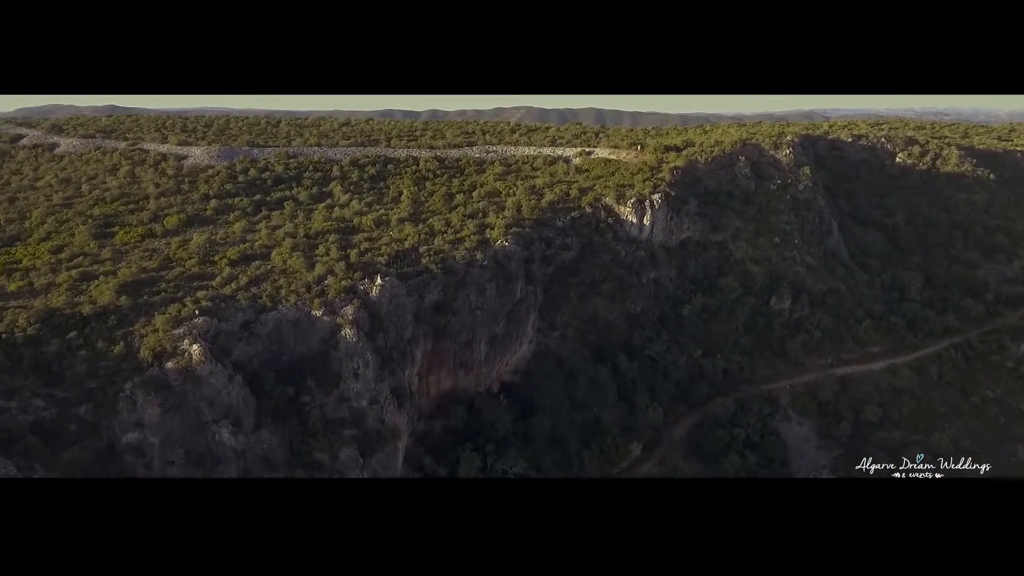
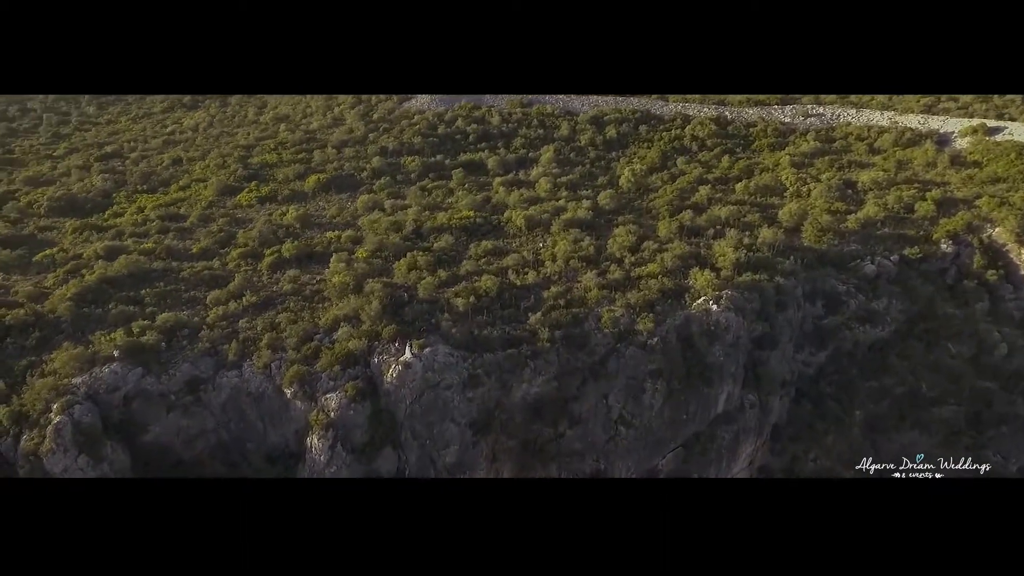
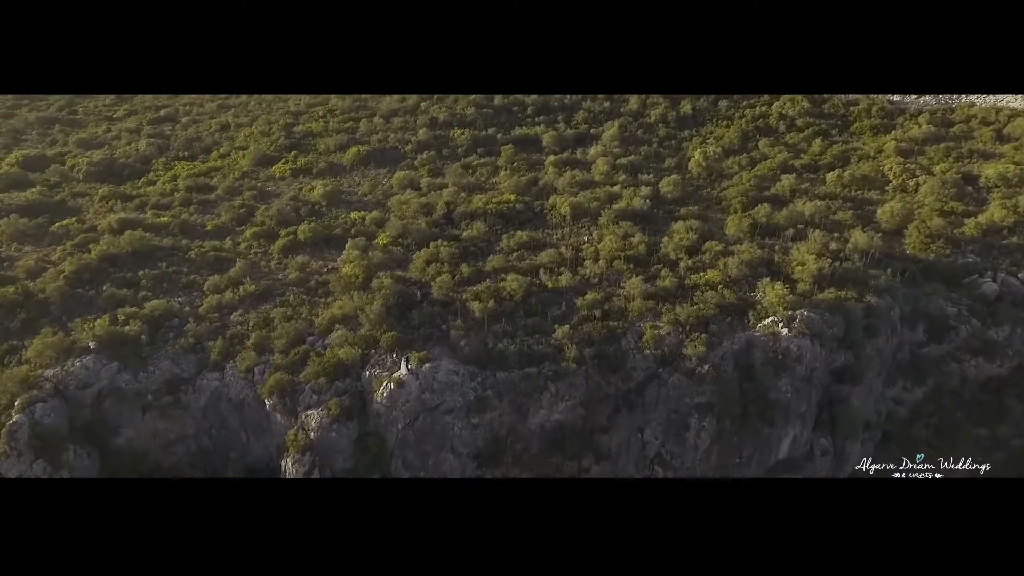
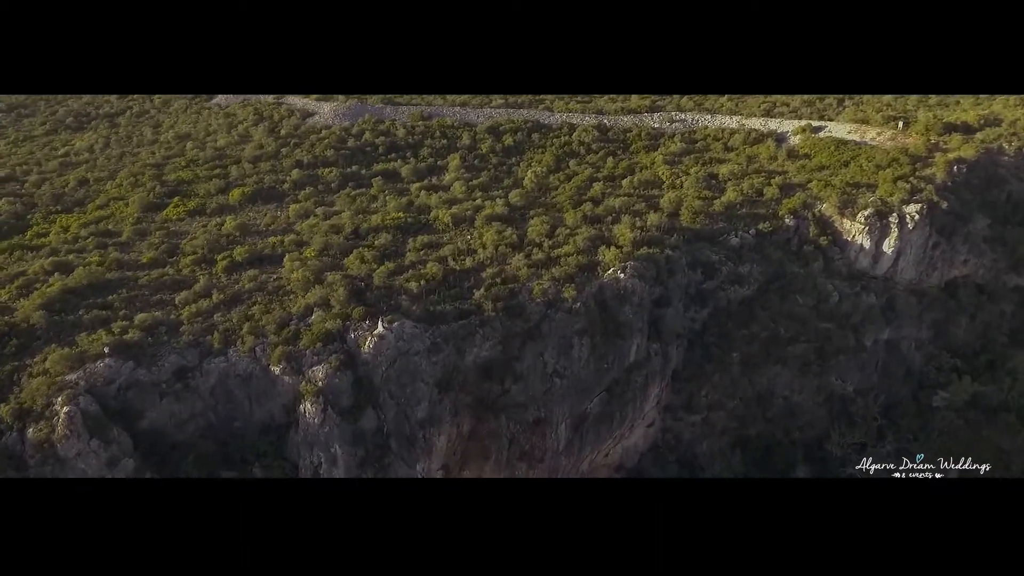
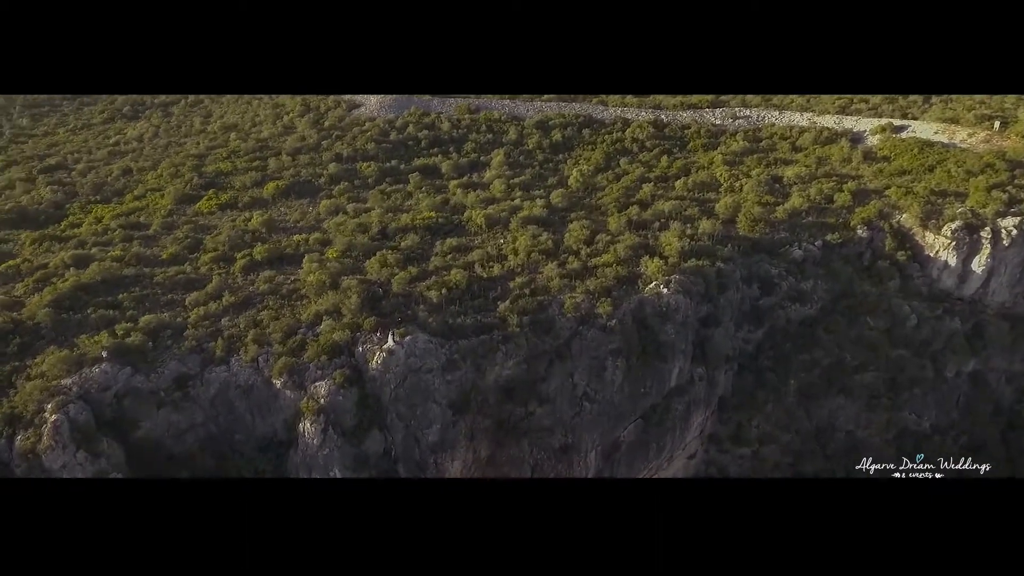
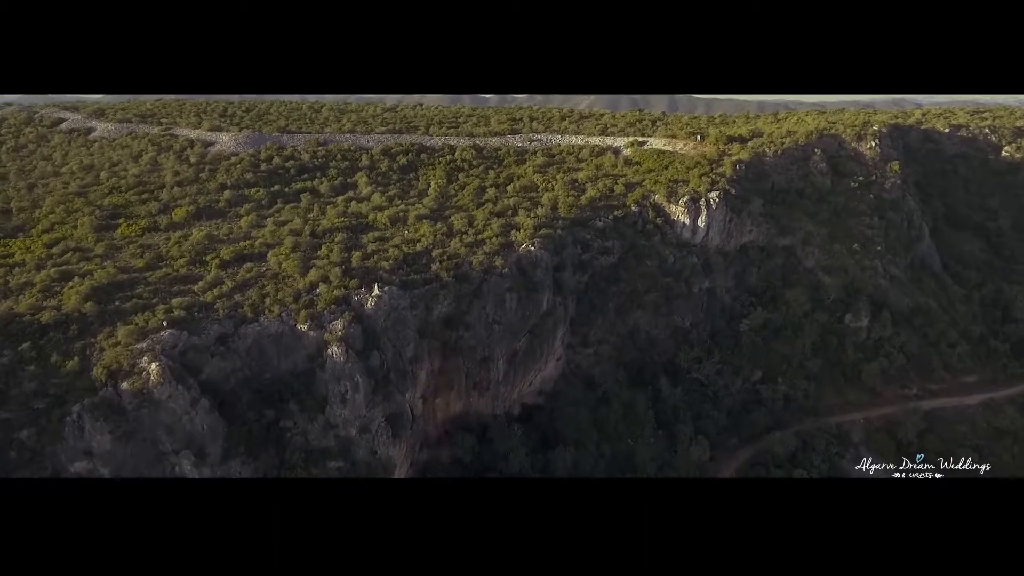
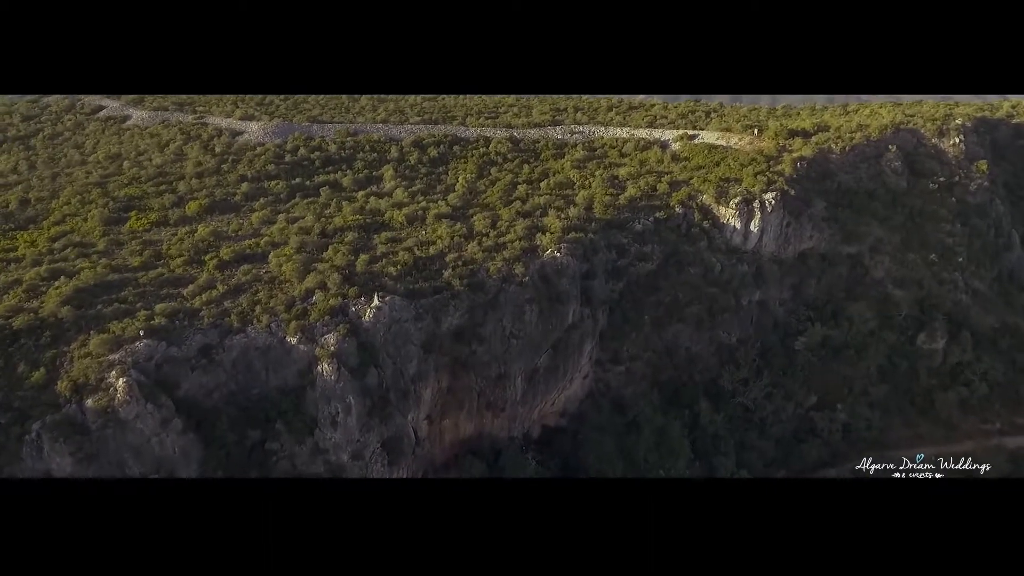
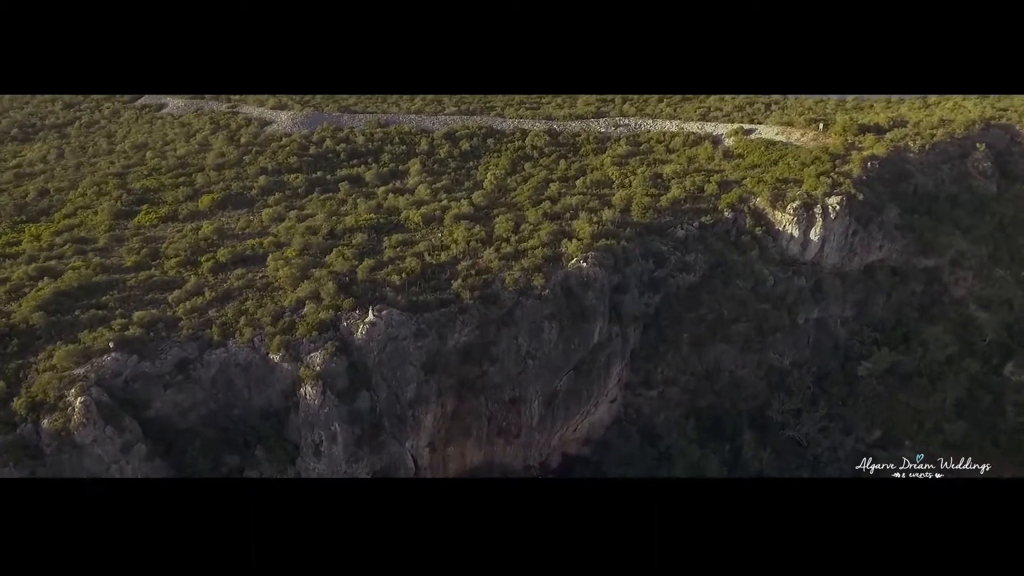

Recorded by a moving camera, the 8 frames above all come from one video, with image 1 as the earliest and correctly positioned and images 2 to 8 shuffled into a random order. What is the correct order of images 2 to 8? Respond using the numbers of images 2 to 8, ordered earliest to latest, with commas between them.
6, 7, 8, 4, 5, 2, 3
